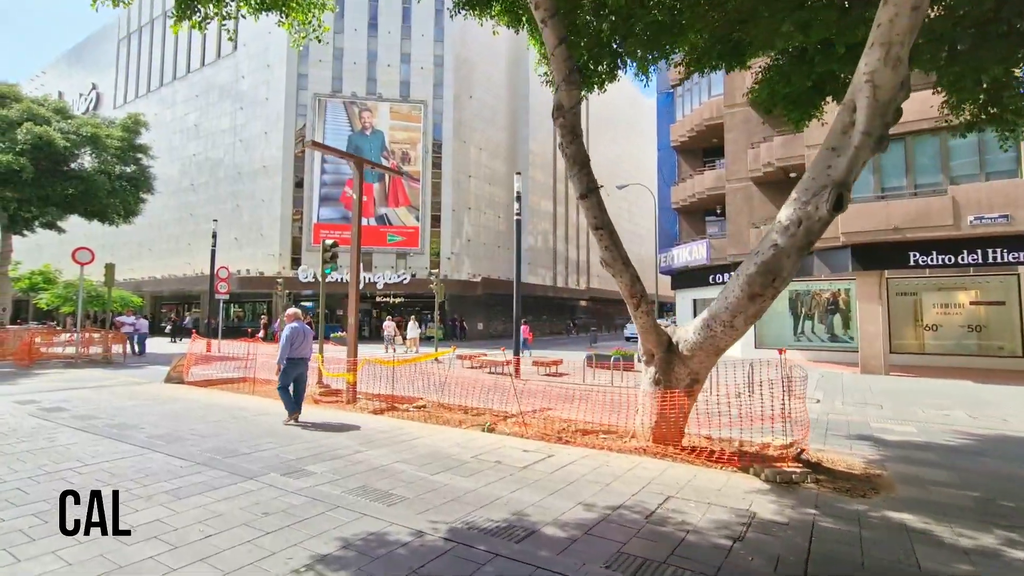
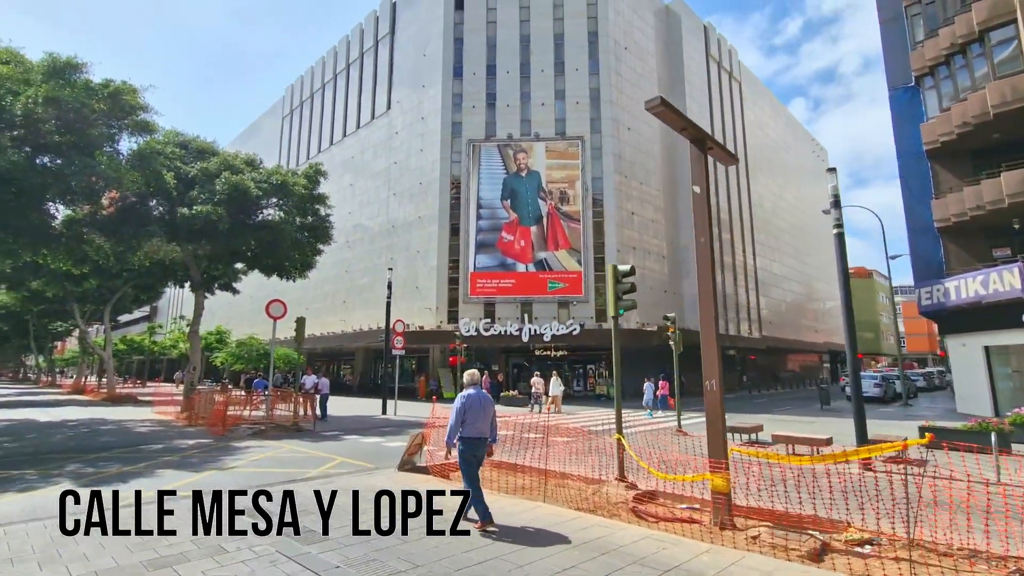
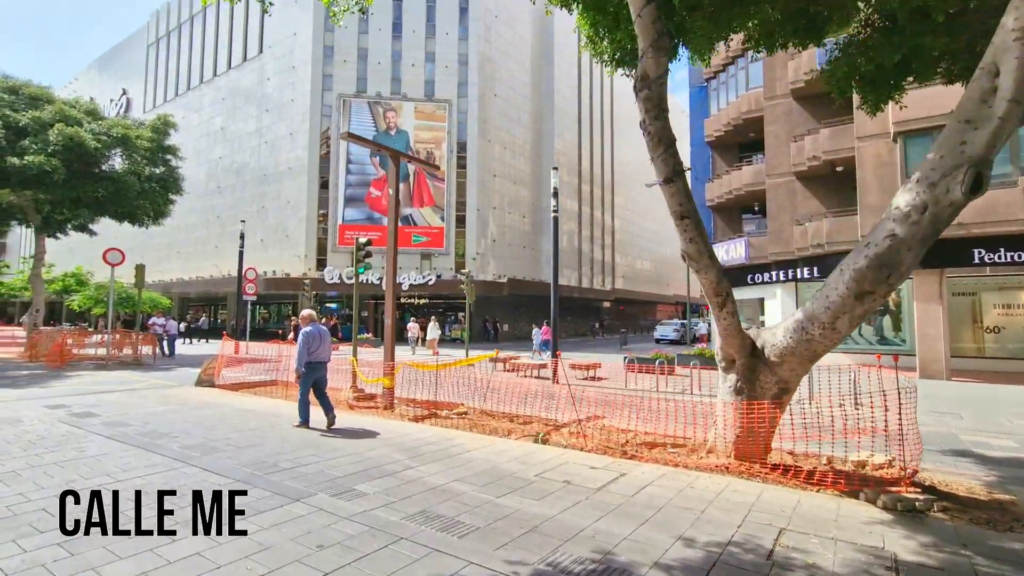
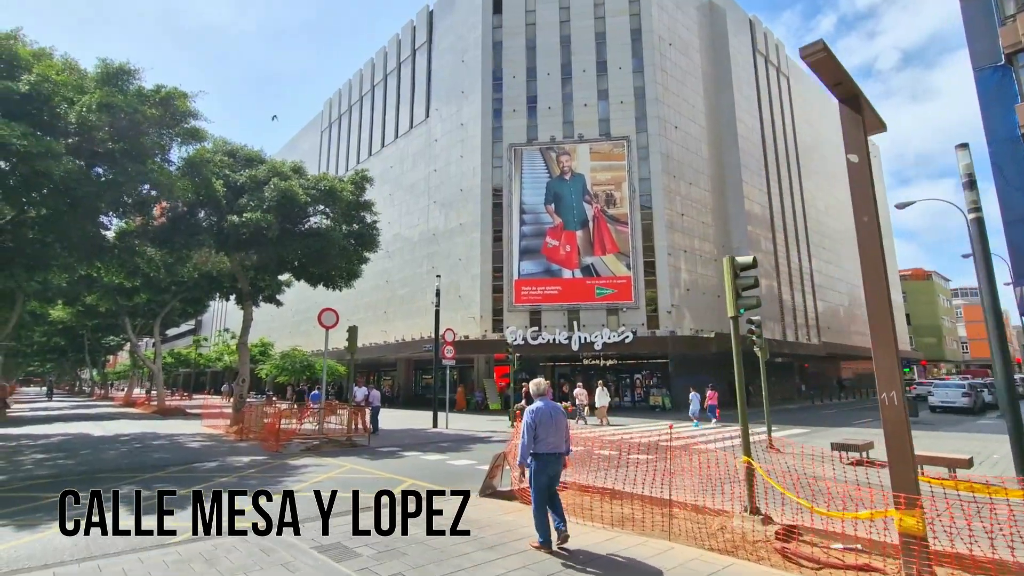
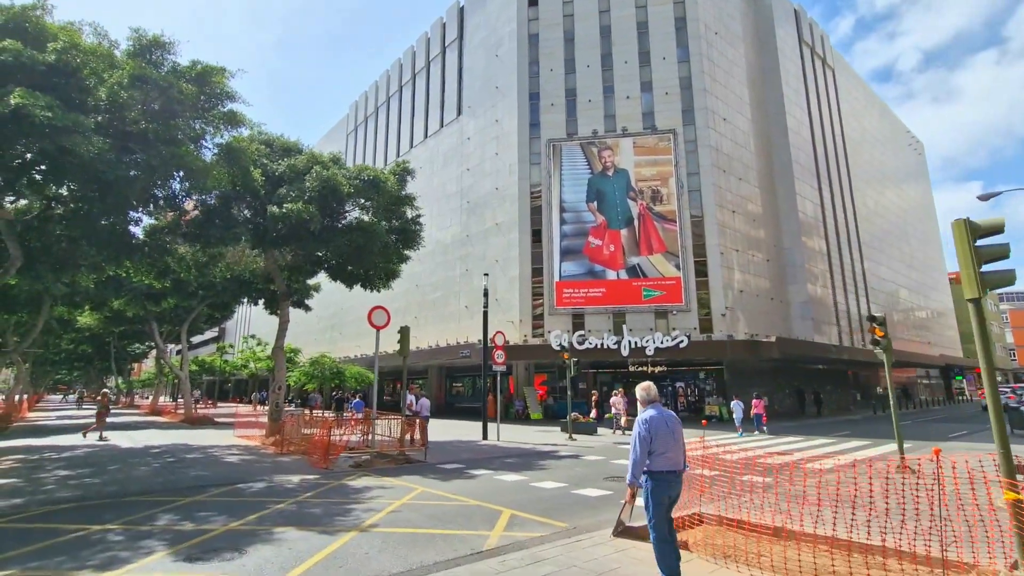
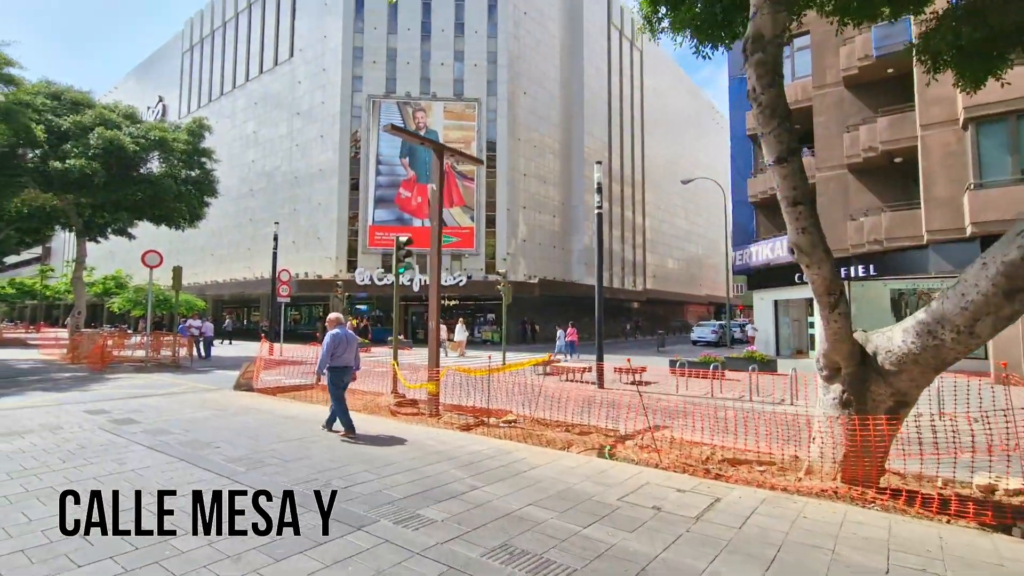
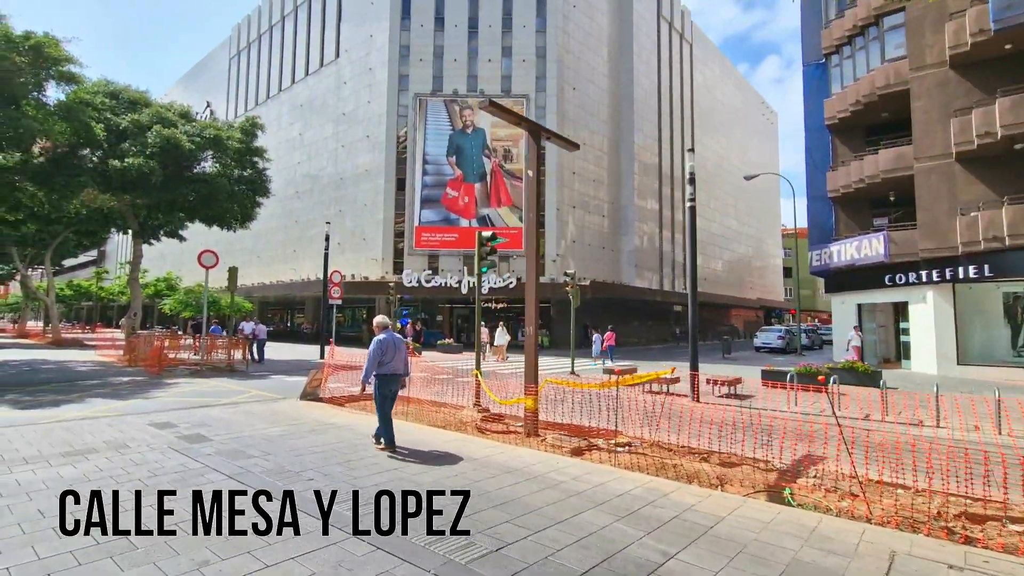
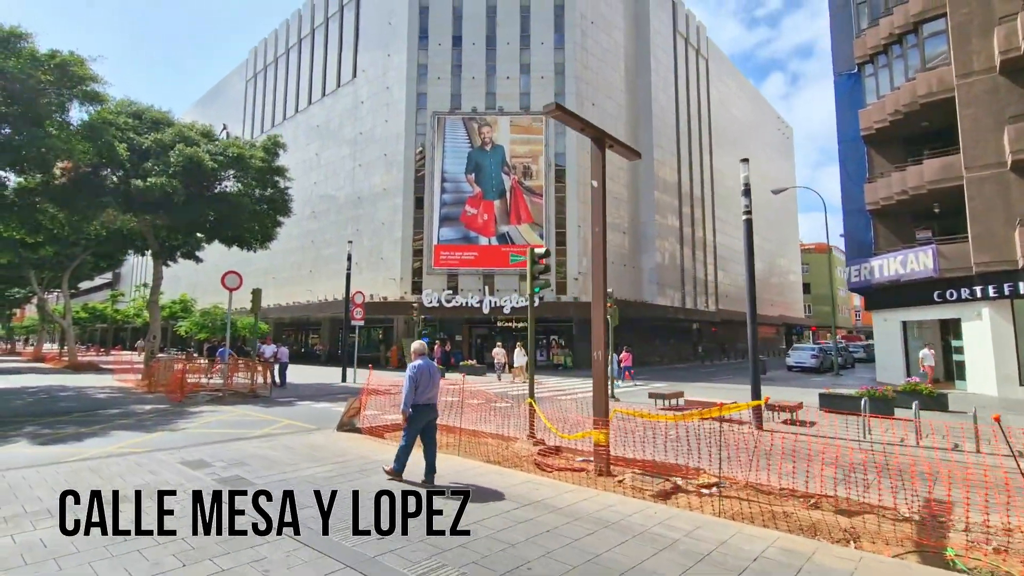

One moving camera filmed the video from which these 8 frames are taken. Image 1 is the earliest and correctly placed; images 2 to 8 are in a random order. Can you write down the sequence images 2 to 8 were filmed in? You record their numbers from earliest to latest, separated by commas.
3, 6, 7, 8, 2, 4, 5
